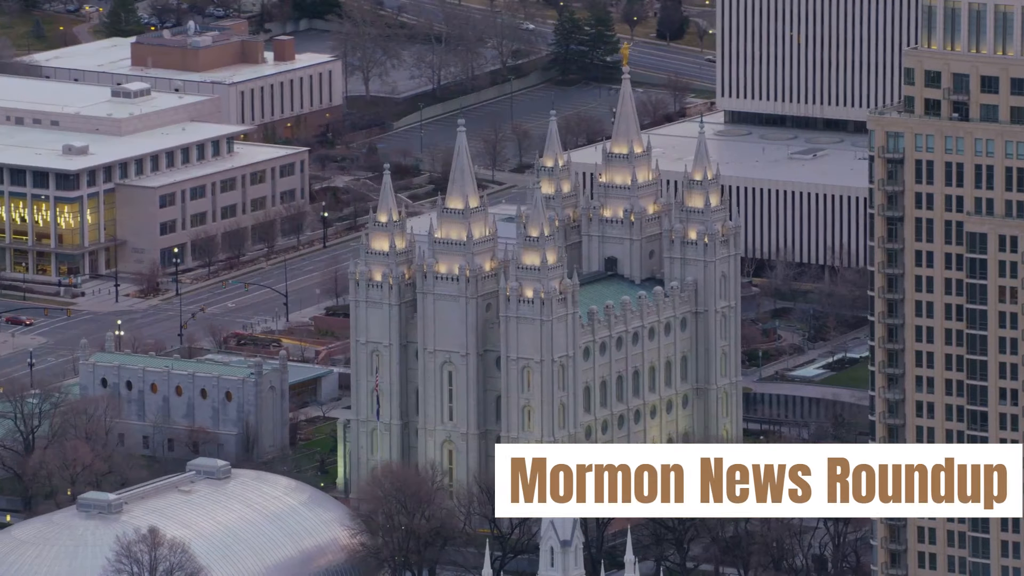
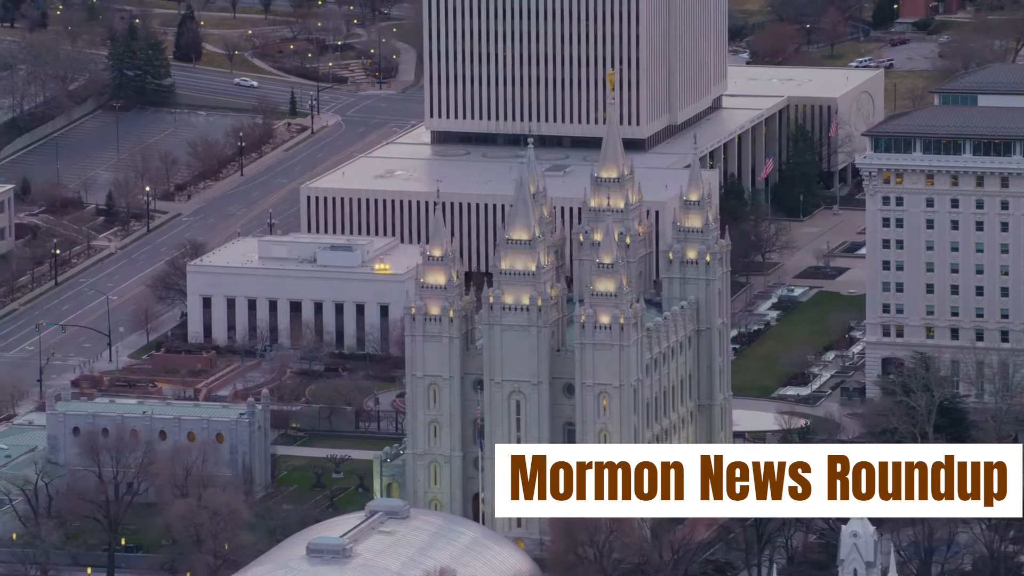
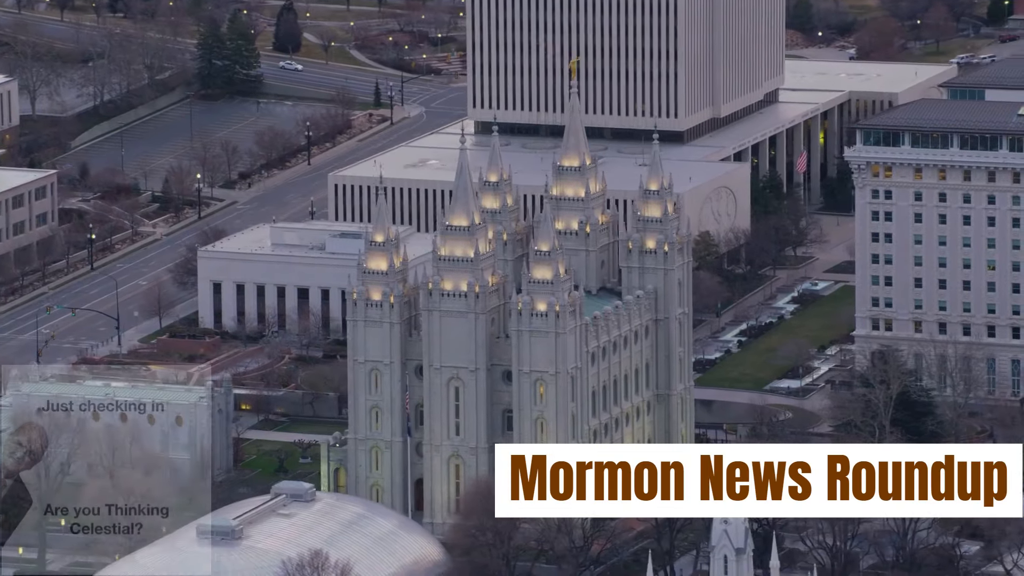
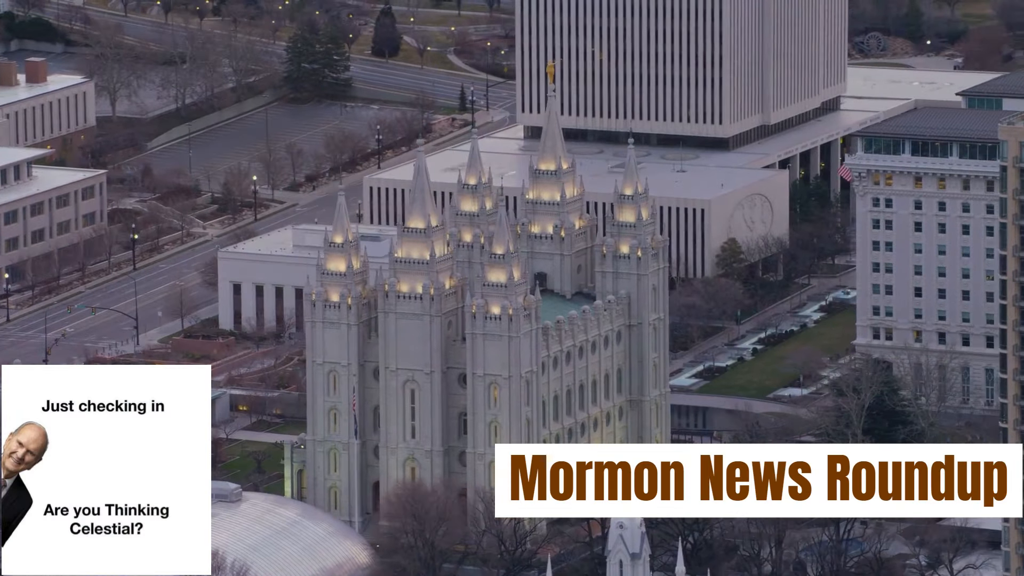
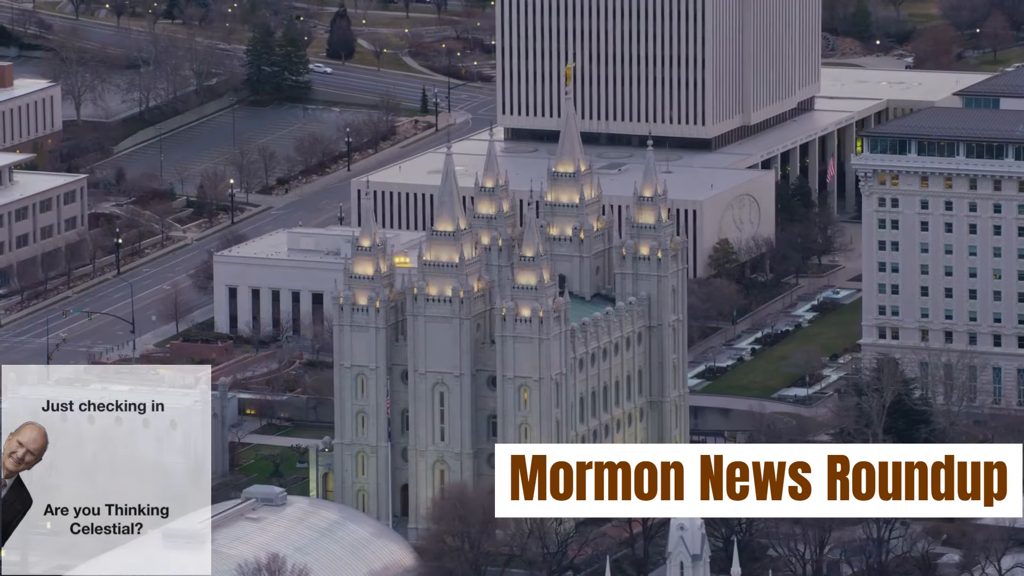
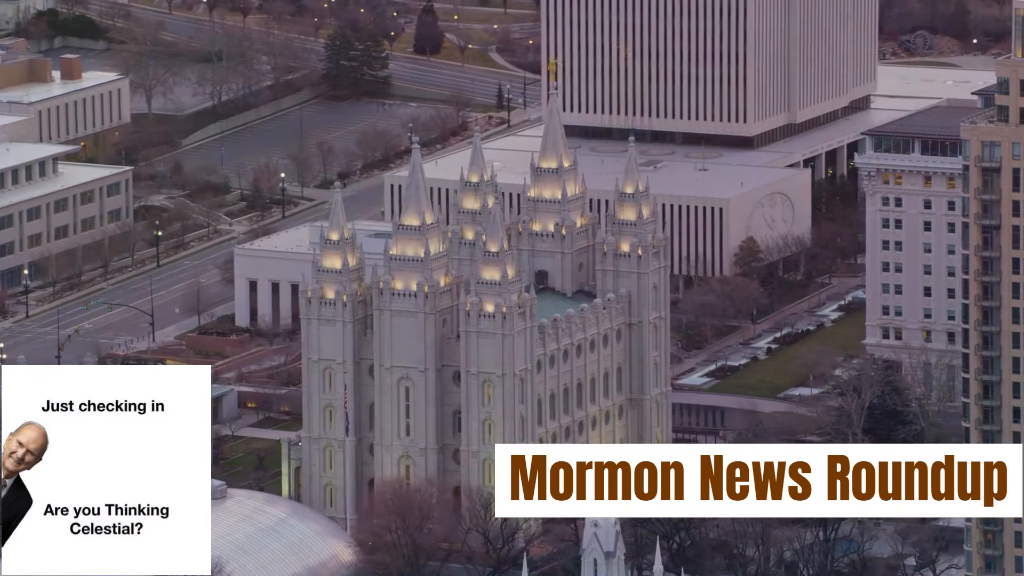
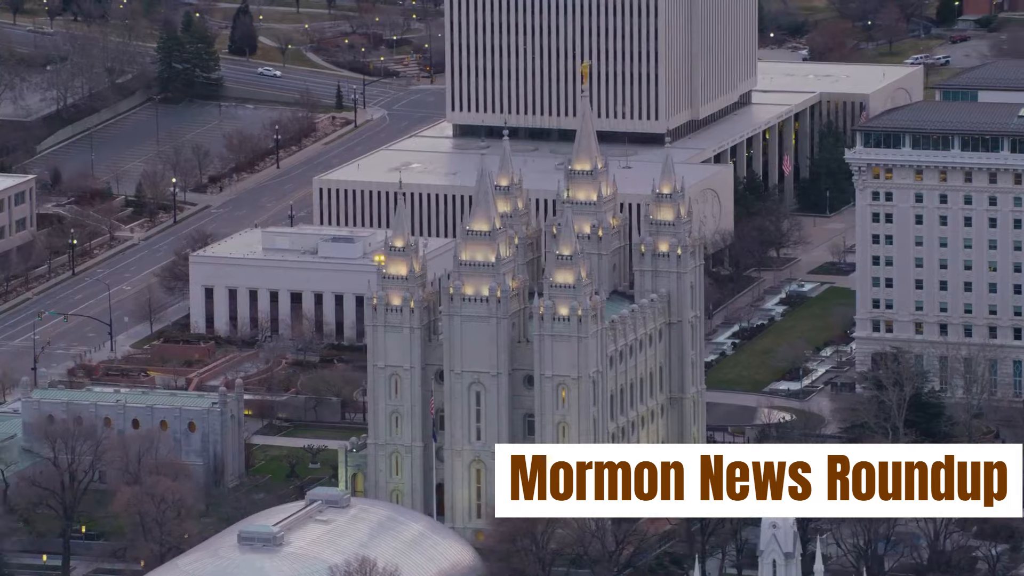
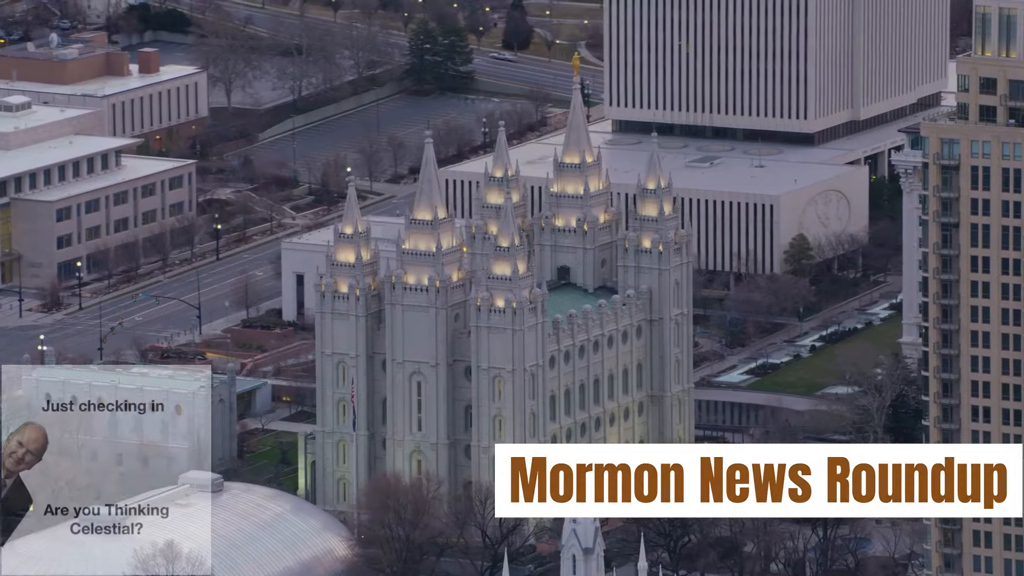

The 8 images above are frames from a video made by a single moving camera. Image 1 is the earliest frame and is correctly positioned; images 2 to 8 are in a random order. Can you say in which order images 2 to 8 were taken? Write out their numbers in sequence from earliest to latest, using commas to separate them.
8, 6, 4, 5, 3, 7, 2
